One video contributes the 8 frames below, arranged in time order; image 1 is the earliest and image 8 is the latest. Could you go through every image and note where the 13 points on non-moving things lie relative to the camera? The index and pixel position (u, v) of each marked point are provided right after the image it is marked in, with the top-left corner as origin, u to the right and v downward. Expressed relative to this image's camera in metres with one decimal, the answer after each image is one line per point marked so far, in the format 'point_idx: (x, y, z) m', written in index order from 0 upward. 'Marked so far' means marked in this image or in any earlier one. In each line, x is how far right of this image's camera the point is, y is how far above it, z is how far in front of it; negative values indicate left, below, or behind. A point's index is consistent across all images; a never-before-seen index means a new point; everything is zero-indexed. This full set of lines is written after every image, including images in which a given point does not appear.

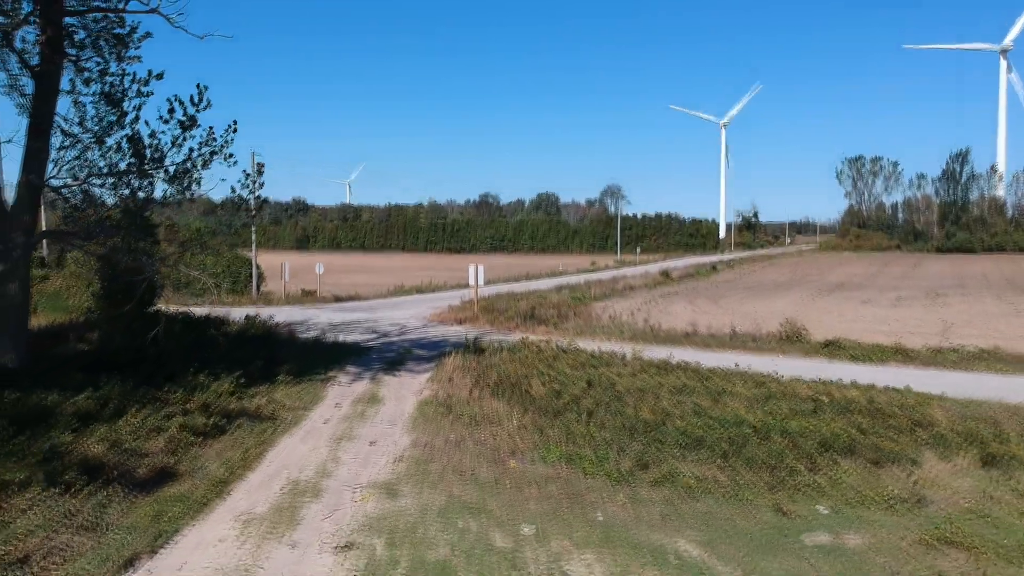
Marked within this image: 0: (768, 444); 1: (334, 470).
0: (+2.0, -1.2, +7.7) m
1: (-1.5, -1.5, +8.2) m
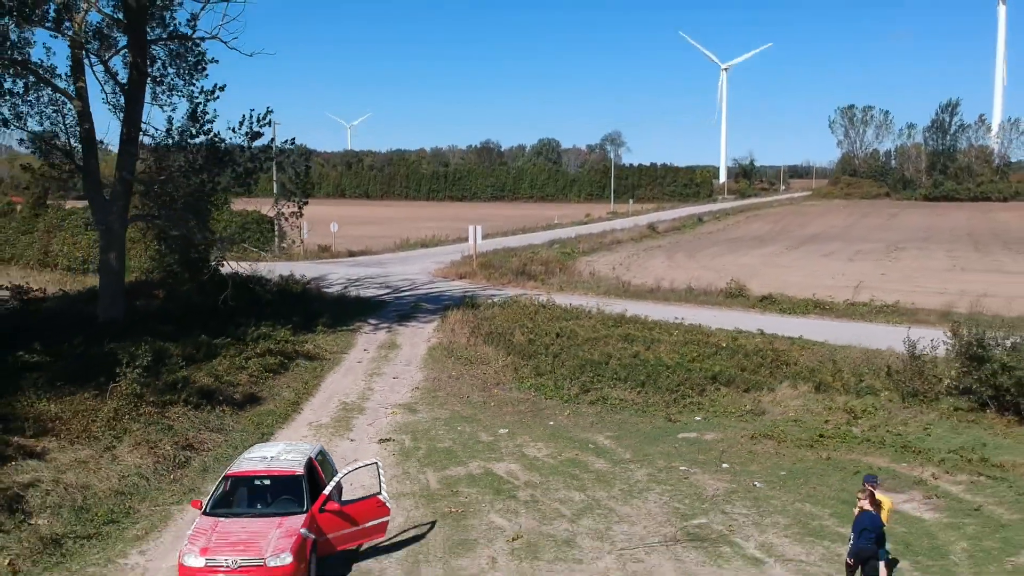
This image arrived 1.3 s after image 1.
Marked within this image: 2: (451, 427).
0: (+1.9, -1.0, +11.1) m
1: (-1.7, -1.2, +11.6) m
2: (-0.6, -1.4, +9.9) m
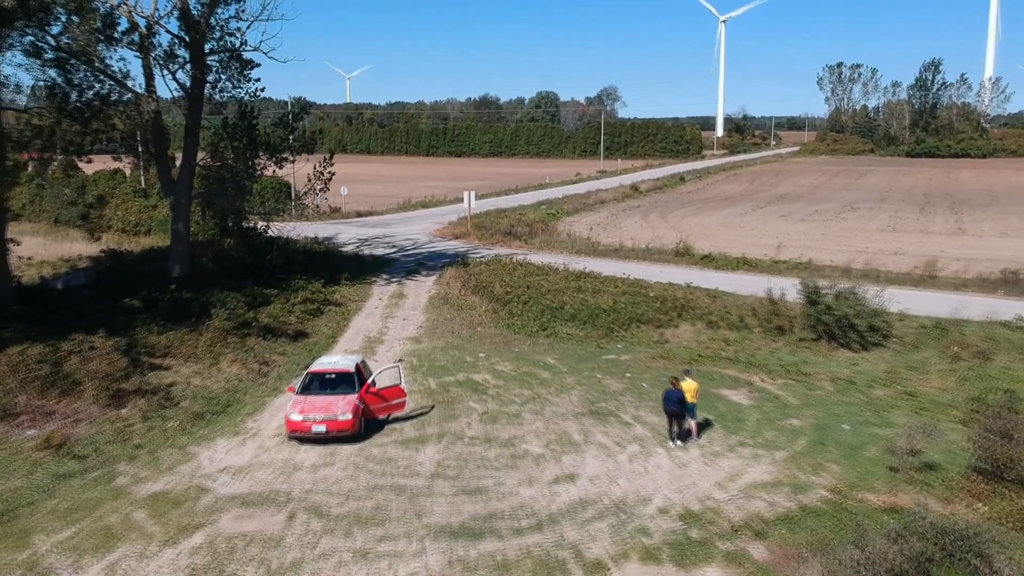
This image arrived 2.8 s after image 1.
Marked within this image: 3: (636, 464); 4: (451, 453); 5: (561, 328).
0: (+1.5, -0.5, +15.3) m
1: (-2.0, -0.7, +15.8) m
2: (-1.0, -0.9, +14.1) m
3: (+1.2, -1.6, +9.2) m
4: (-0.6, -1.6, +9.6) m
5: (+0.8, -0.6, +15.0) m
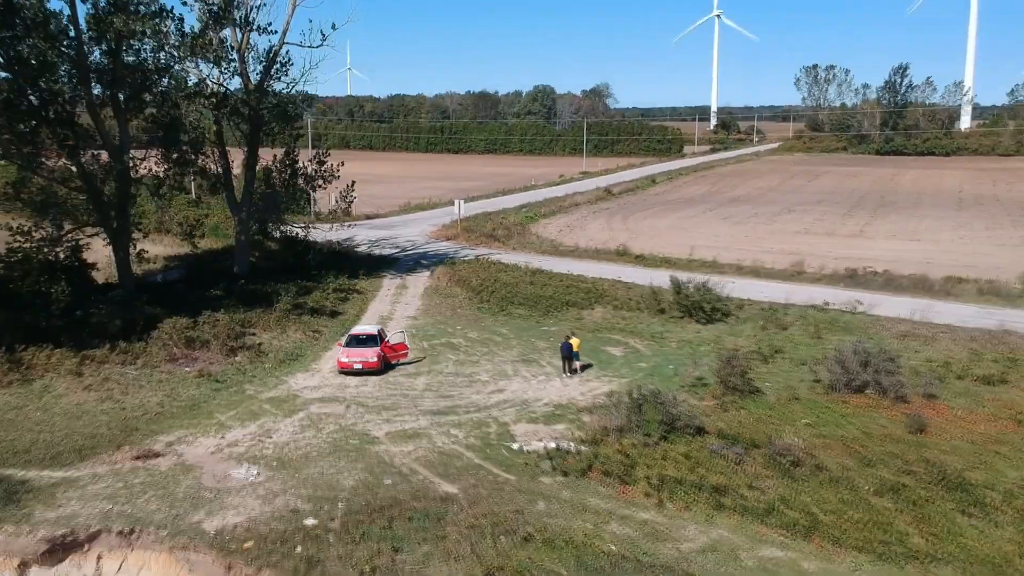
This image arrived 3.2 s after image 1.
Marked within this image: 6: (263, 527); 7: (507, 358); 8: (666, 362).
0: (+0.8, -0.3, +22.2) m
1: (-2.7, -0.5, +22.7) m
2: (-1.7, -0.8, +21.0) m
3: (+0.5, -1.5, +16.1) m
4: (-1.3, -1.5, +16.5) m
5: (+0.1, -0.5, +21.9) m
6: (-2.8, -2.6, +10.9) m
7: (0.0, -1.2, +18.0) m
8: (+2.8, -1.2, +17.4) m
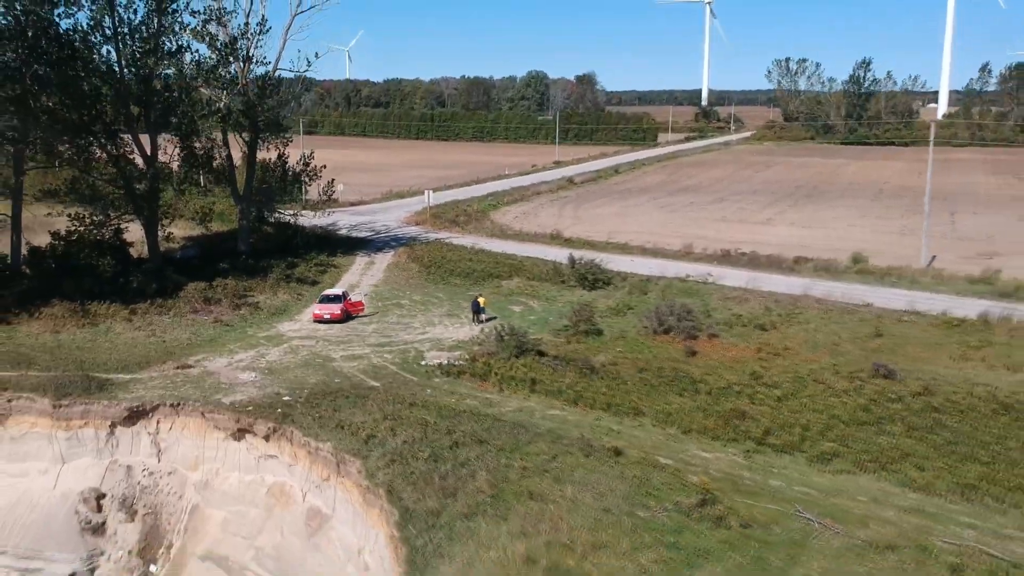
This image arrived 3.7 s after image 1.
0: (-1.0, +0.4, +29.0) m
1: (-4.6, +0.2, +29.4) m
2: (-3.5, 0.0, +27.8) m
3: (-1.3, -0.9, +22.9) m
4: (-3.1, -0.9, +23.3) m
5: (-1.8, +0.3, +28.7) m
6: (-4.6, -2.0, +17.7) m
7: (-1.9, -0.6, +24.8) m
8: (+1.0, -0.6, +24.2) m
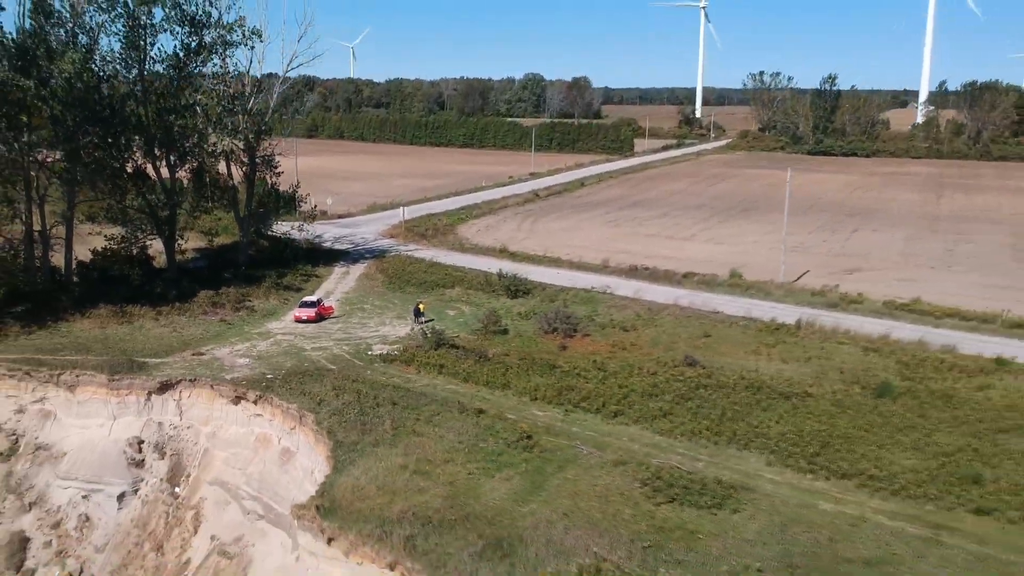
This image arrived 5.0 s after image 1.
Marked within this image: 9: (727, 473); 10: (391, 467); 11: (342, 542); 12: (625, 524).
0: (-3.1, +0.1, +36.6) m
1: (-6.7, 0.0, +37.1) m
2: (-5.6, -0.3, +35.4) m
3: (-3.5, -1.2, +30.5) m
4: (-5.2, -1.1, +30.9) m
5: (-3.9, 0.0, +36.3) m
6: (-6.8, -2.3, +25.3) m
7: (-4.0, -0.8, +32.4) m
8: (-1.2, -0.9, +31.8) m
9: (+4.1, -3.5, +18.4) m
10: (-2.3, -3.4, +18.4) m
11: (-2.8, -4.2, +16.1) m
12: (+1.8, -3.8, +16.0) m
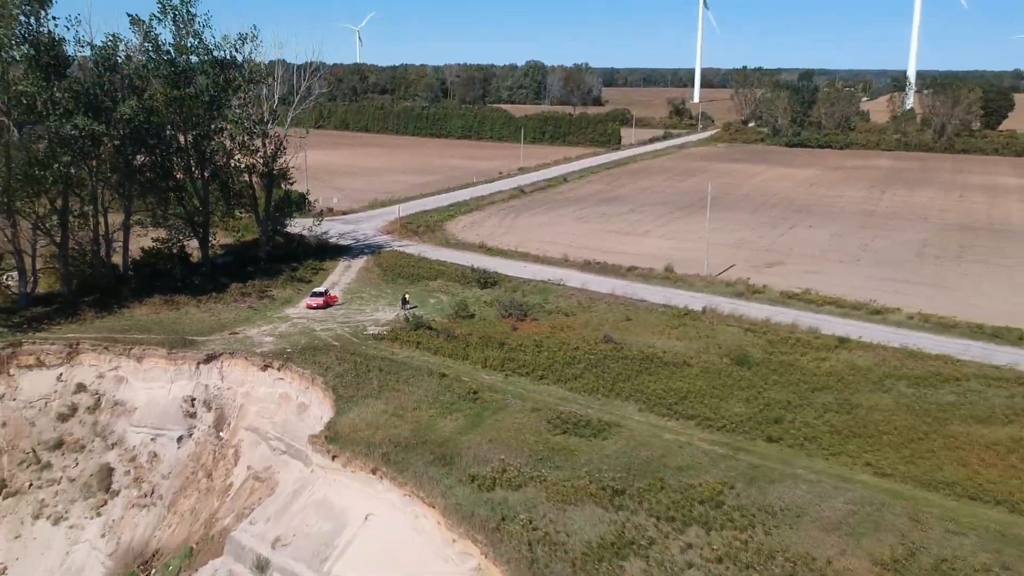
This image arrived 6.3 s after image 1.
0: (-4.4, +0.5, +44.6) m
1: (-8.0, +0.4, +45.2) m
2: (-6.9, +0.1, +43.5) m
3: (-4.8, -0.9, +38.6) m
4: (-6.6, -0.9, +39.0) m
5: (-5.2, +0.4, +44.4) m
6: (-8.2, -2.2, +33.5) m
7: (-5.4, -0.6, +40.5) m
8: (-2.5, -0.6, +39.9) m
9: (+2.6, -3.5, +26.5) m
10: (-3.7, -3.4, +26.5) m
11: (-4.2, -4.2, +24.3) m
12: (+0.4, -3.9, +24.1) m
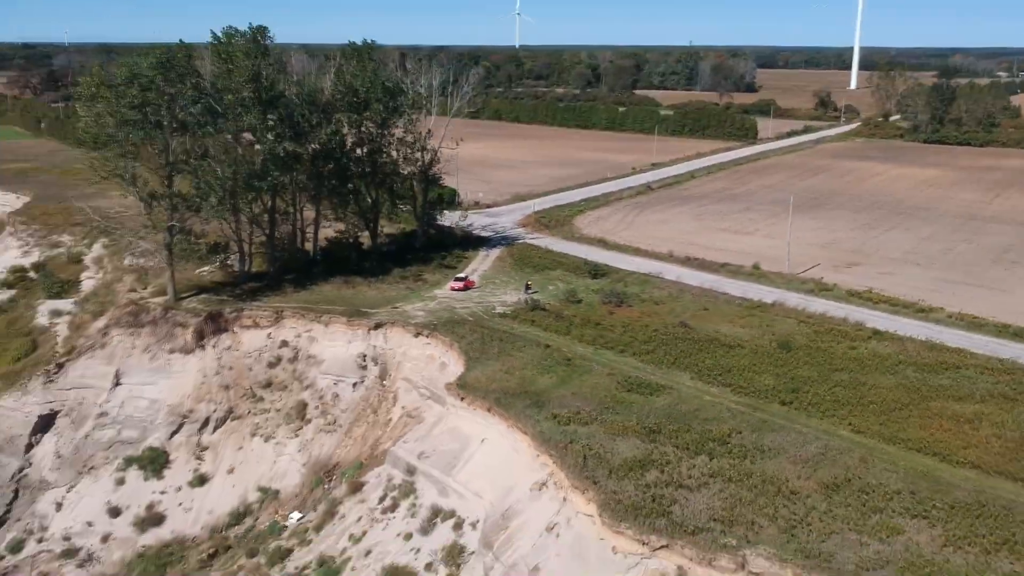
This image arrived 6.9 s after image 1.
0: (+1.6, +1.2, +54.3) m
1: (-1.9, +1.2, +55.4) m
2: (-1.1, +0.8, +53.6) m
3: (+0.2, -0.4, +48.5) m
4: (-1.5, -0.2, +49.1) m
5: (+0.8, +1.1, +54.2) m
6: (-3.9, -1.6, +43.9) m
7: (0.0, +0.1, +50.4) m
8: (+2.7, -0.1, +49.4) m
9: (+5.6, -3.4, +35.4) m
10: (-0.7, -3.0, +36.4) m
11: (-1.6, -4.0, +34.3) m
12: (+3.0, -3.7, +33.4) m
